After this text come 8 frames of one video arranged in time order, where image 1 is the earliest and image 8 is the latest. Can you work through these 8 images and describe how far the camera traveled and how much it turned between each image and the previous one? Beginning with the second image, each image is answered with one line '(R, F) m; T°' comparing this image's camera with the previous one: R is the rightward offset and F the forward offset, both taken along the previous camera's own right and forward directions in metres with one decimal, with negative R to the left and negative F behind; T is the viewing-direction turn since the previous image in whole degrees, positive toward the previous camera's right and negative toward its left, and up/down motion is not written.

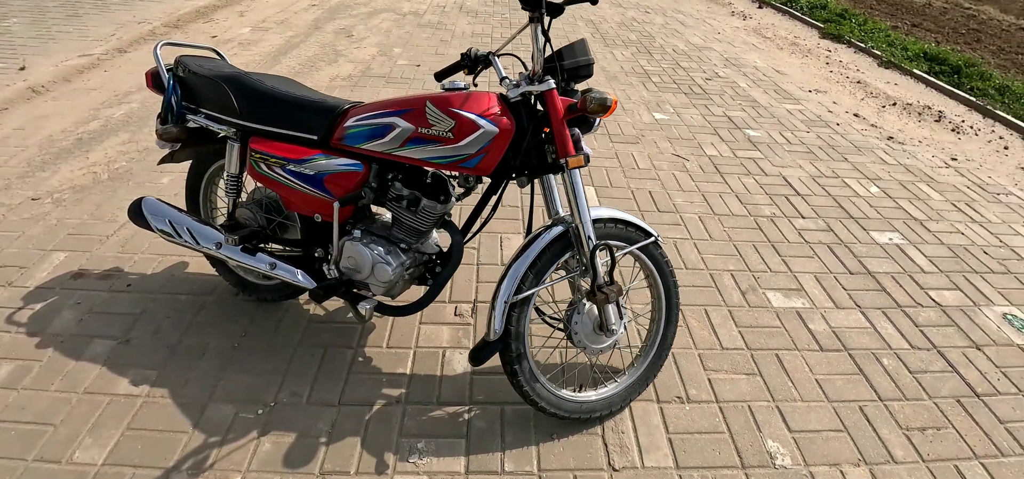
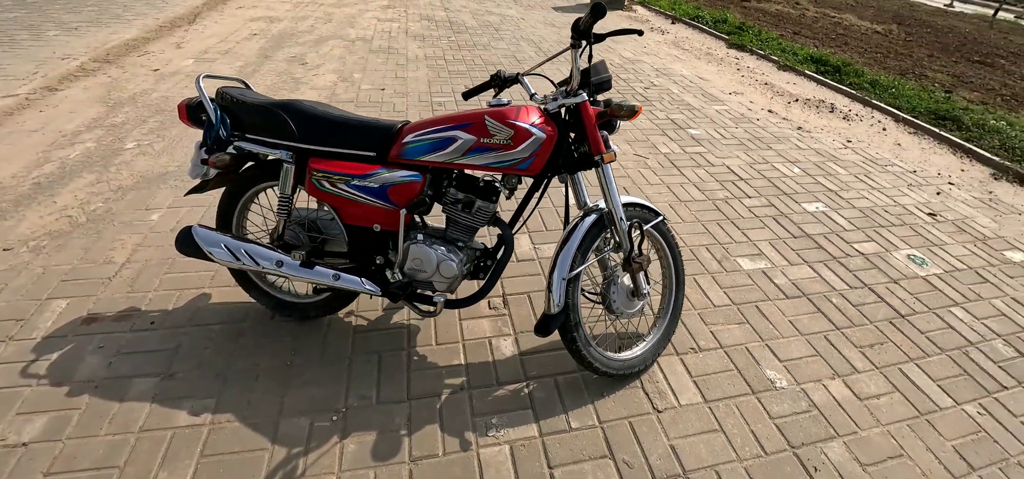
(-0.5, -0.2) m; +9°
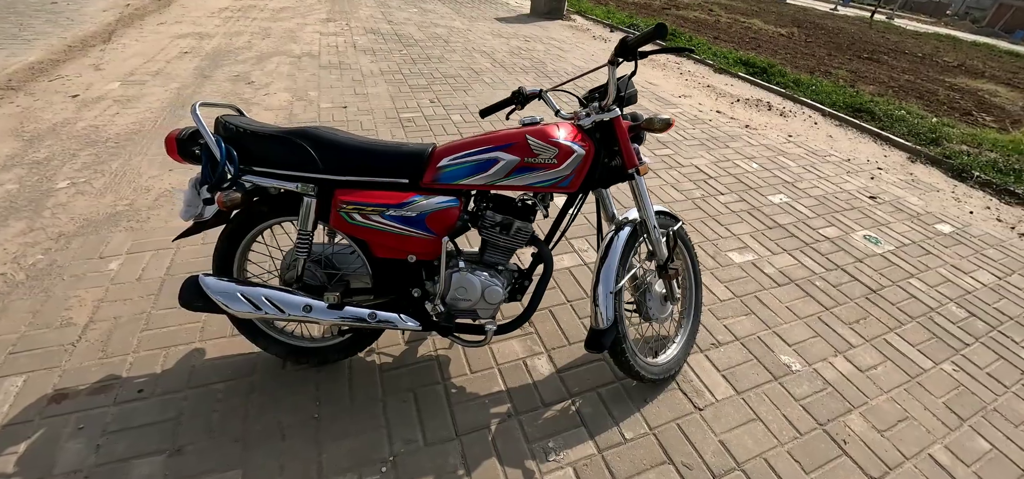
(-0.5, +0.1) m; +8°
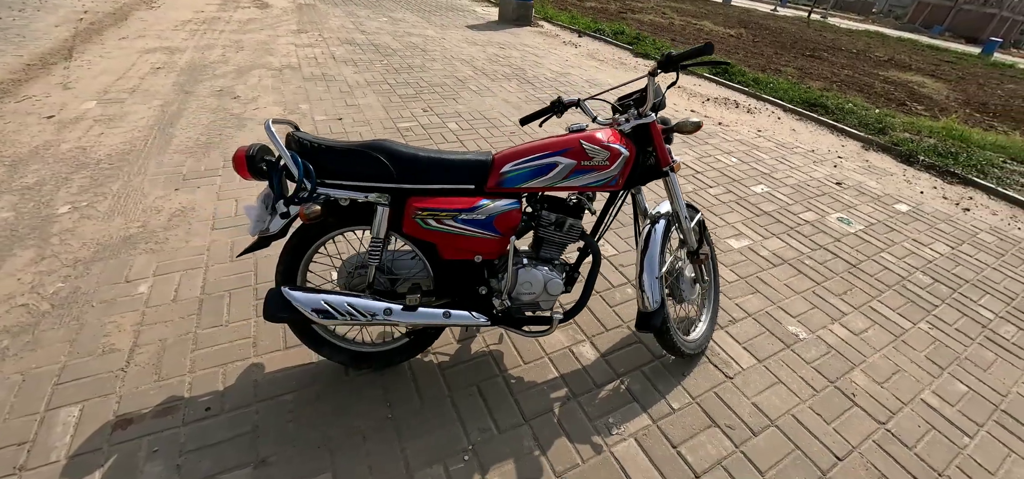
(-0.4, -0.1) m; +5°
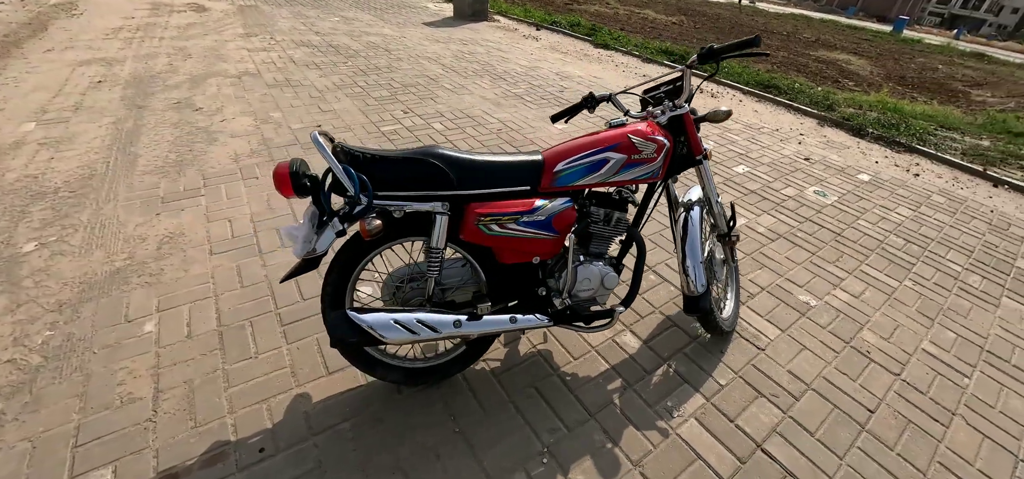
(-0.5, 0.0) m; +6°
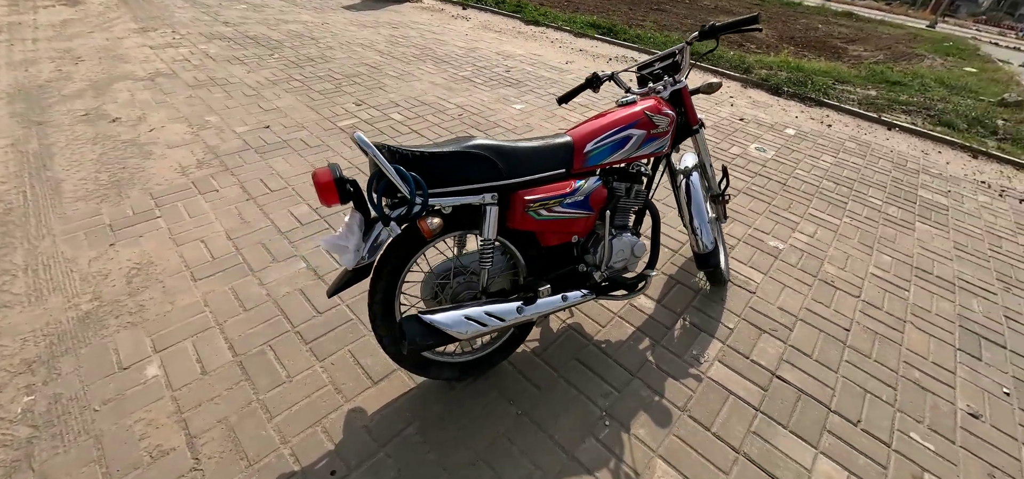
(-0.5, 0.0) m; +10°
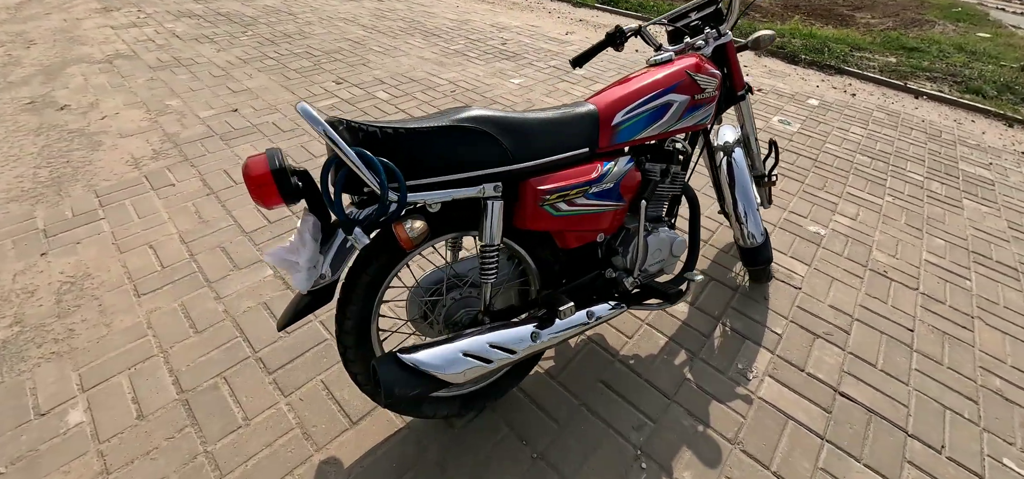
(0.0, +0.4) m; 0°
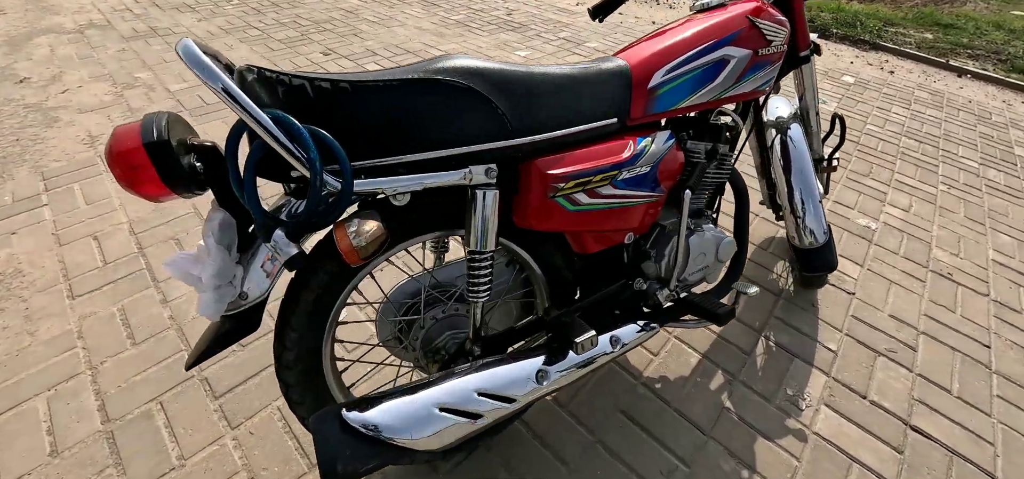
(0.0, +0.4) m; -1°
